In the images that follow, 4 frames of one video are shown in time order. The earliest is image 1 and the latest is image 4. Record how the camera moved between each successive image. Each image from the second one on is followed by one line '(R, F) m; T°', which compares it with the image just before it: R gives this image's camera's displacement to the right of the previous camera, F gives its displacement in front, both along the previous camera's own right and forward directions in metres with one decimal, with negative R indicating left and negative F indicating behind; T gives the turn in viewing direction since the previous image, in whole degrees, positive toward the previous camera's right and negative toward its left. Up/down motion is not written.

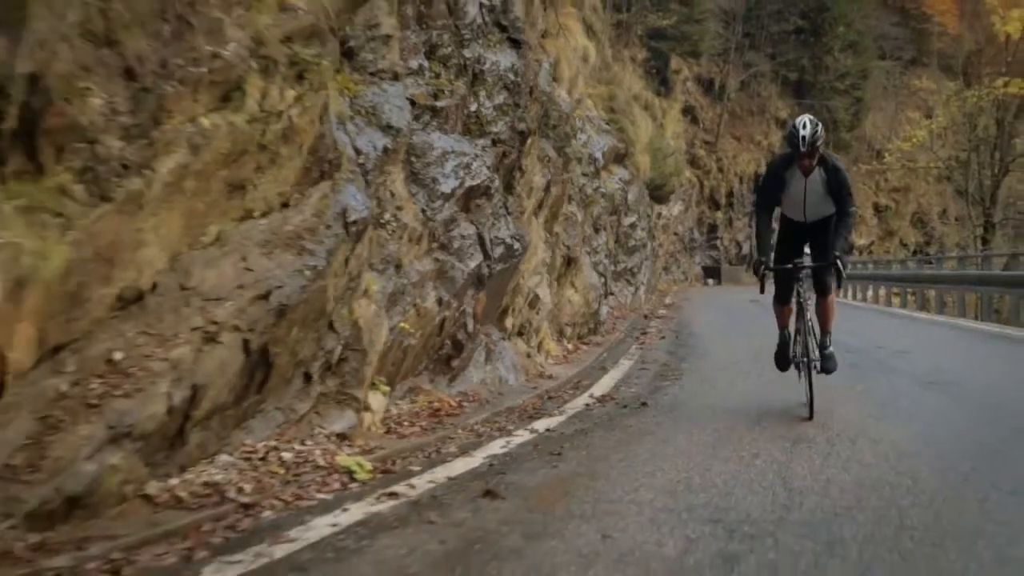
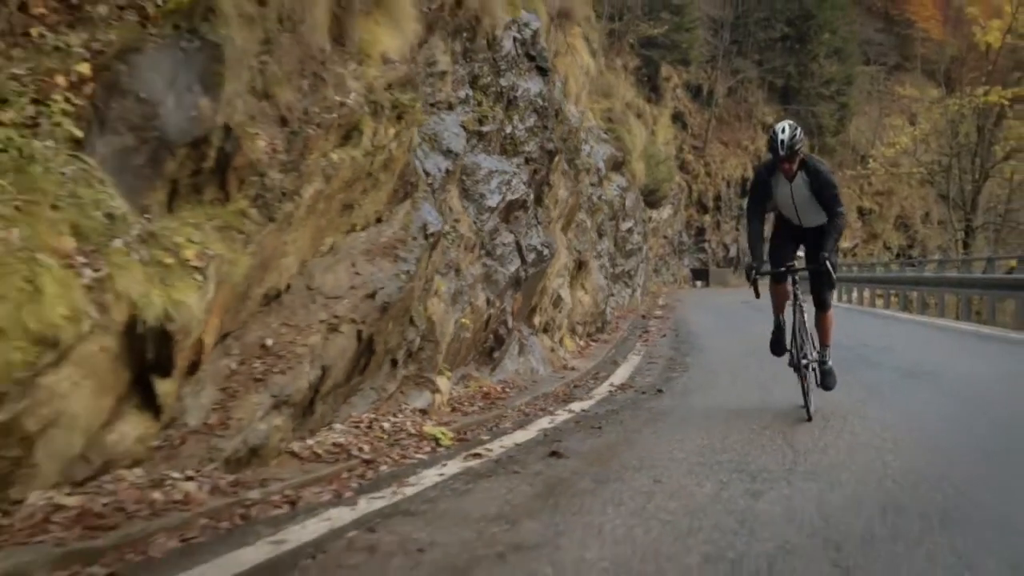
(-0.3, -1.2) m; +1°
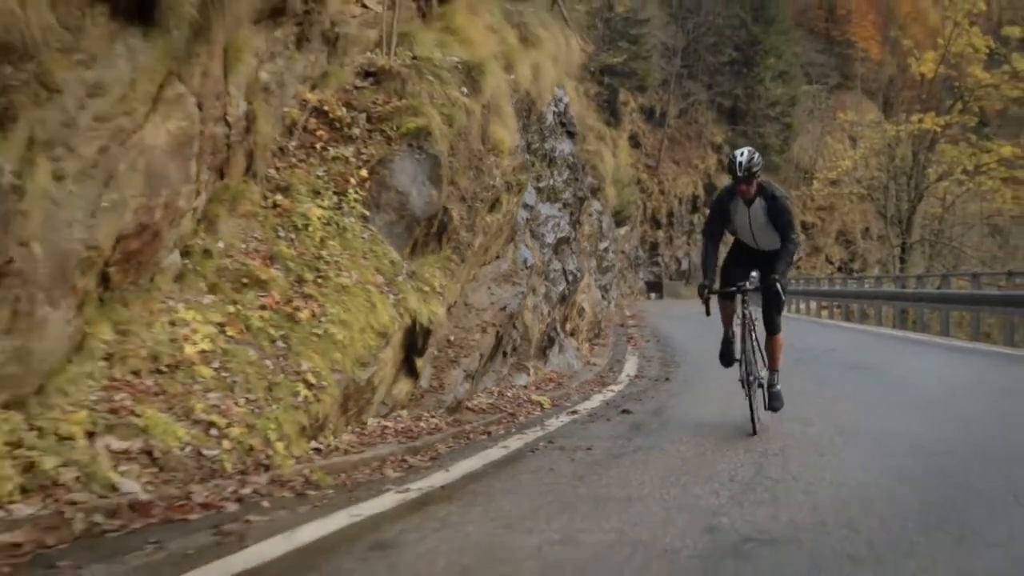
(-0.8, -3.2) m; +2°
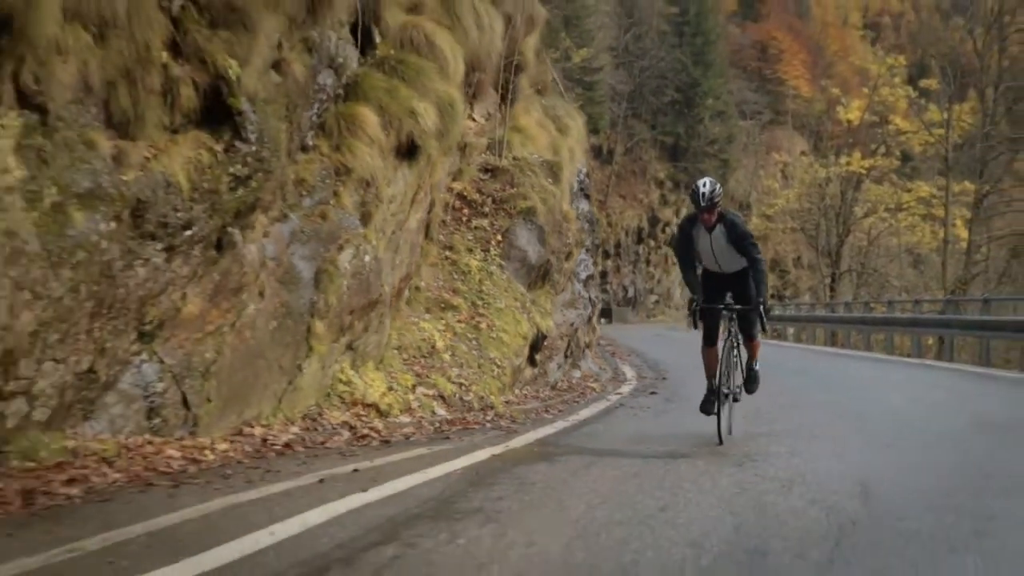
(-1.2, -4.7) m; +2°
